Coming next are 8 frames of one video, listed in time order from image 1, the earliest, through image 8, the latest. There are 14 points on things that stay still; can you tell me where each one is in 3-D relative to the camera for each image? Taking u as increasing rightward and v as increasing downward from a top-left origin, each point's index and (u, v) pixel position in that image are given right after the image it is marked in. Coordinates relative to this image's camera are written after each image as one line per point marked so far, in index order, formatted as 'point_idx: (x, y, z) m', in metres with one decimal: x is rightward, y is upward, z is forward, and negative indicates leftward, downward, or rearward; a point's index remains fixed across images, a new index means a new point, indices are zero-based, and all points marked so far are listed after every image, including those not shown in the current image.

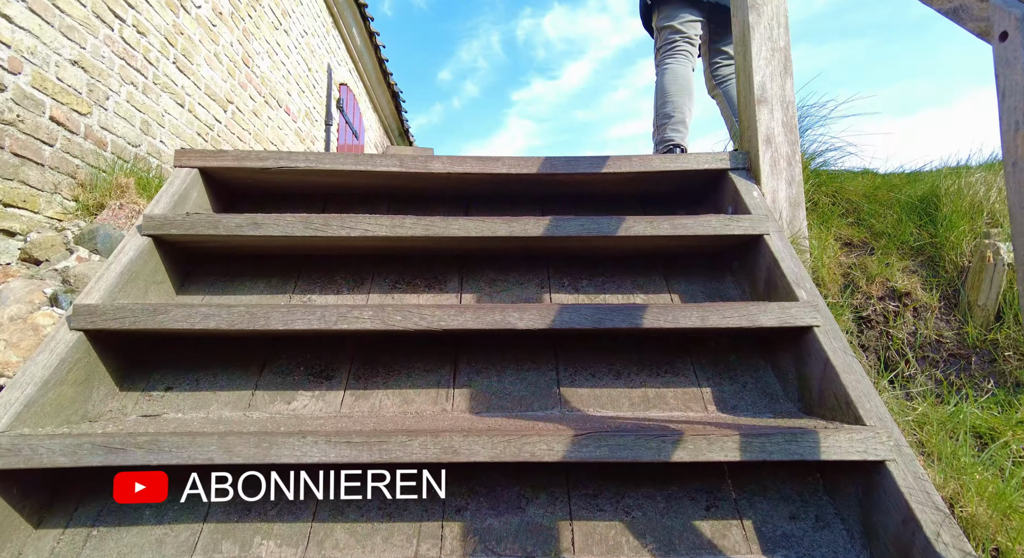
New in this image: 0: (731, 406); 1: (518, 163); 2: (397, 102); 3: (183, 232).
0: (+0.5, -0.3, +1.4) m
1: (0.0, +0.4, +1.8) m
2: (-1.8, +2.8, +8.9) m
3: (-0.9, +0.1, +1.5) m
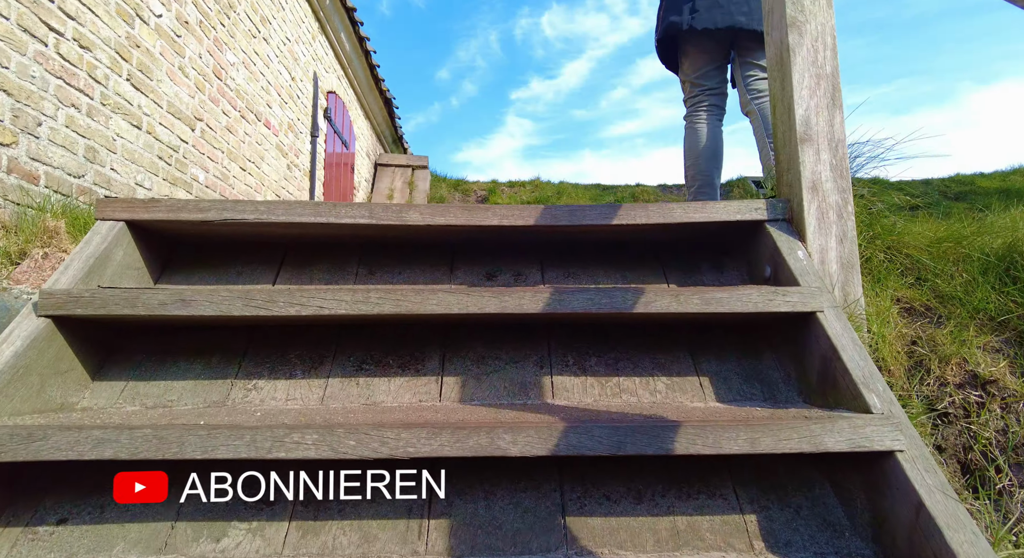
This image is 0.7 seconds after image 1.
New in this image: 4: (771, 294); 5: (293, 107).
0: (+0.5, -0.5, +1.1) m
1: (0.0, +0.2, +1.5) m
2: (-1.9, +2.6, +8.6) m
3: (-0.9, -0.1, +1.2) m
4: (+0.6, 0.0, +1.2) m
5: (-1.9, +1.5, +4.9) m
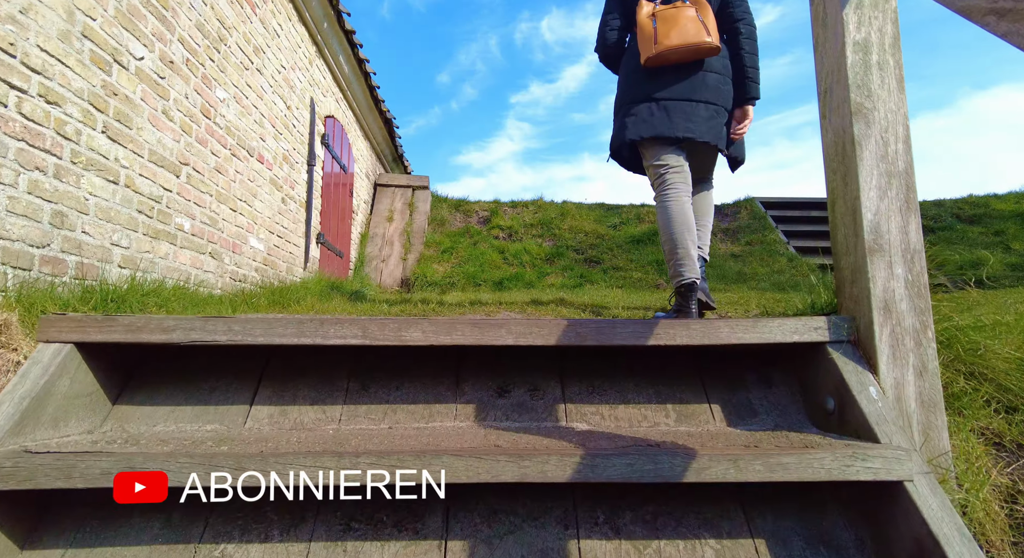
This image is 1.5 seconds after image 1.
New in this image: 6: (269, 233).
0: (+0.6, -0.8, +0.8) m
1: (0.0, -0.1, +1.3) m
2: (-1.8, +2.3, +8.4) m
3: (-0.9, -0.4, +1.0) m
4: (+0.6, -0.3, +1.0) m
5: (-1.9, +1.2, +4.7) m
6: (-1.9, +0.4, +4.3) m
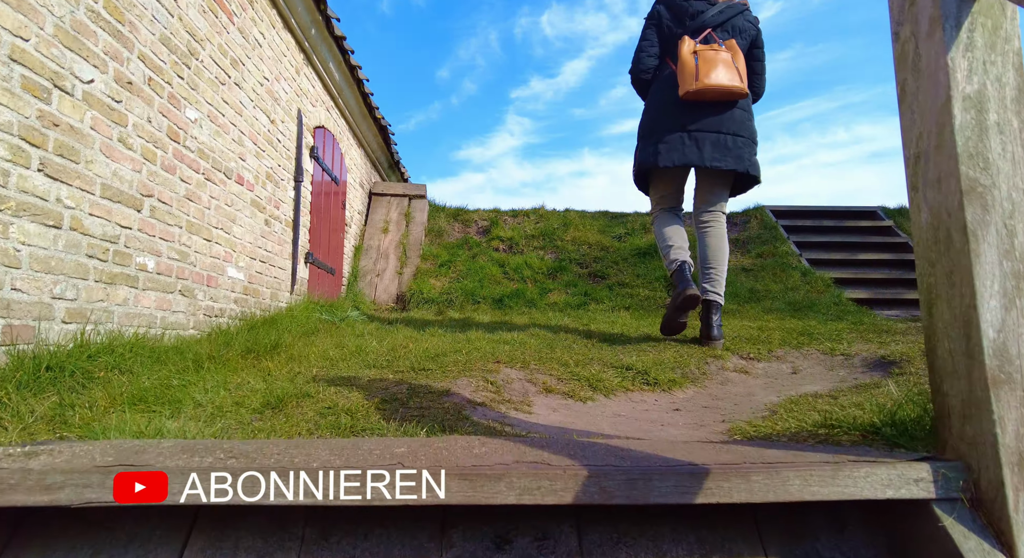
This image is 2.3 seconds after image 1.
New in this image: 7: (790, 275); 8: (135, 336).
0: (+0.6, -1.0, +0.5) m
1: (0.0, -0.4, +1.0) m
2: (-1.8, +2.1, +8.1) m
3: (-0.9, -0.6, +0.7) m
4: (+0.6, -0.6, +0.7) m
5: (-1.9, +1.0, +4.4) m
6: (-1.9, +0.1, +4.0) m
7: (+3.4, +0.1, +6.9) m
8: (-1.7, -0.3, +2.5) m
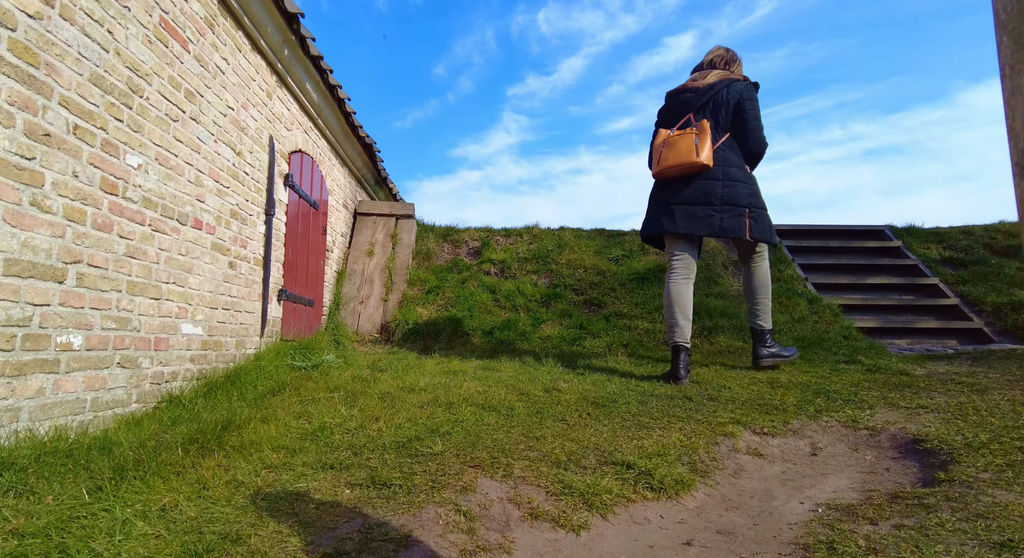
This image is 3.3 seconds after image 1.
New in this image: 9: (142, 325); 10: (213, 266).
0: (+0.5, -1.4, +0.2) m
1: (0.0, -0.7, +0.6) m
2: (-2.0, +1.8, +7.7) m
3: (-0.9, -0.9, +0.3) m
4: (+0.6, -0.9, +0.3) m
5: (-2.0, +0.7, +4.0) m
6: (-2.0, -0.2, +3.6) m
7: (+3.3, -0.3, +6.5) m
8: (-1.8, -0.6, +2.2) m
9: (-1.9, -0.2, +2.9) m
10: (-2.0, +0.1, +3.7) m
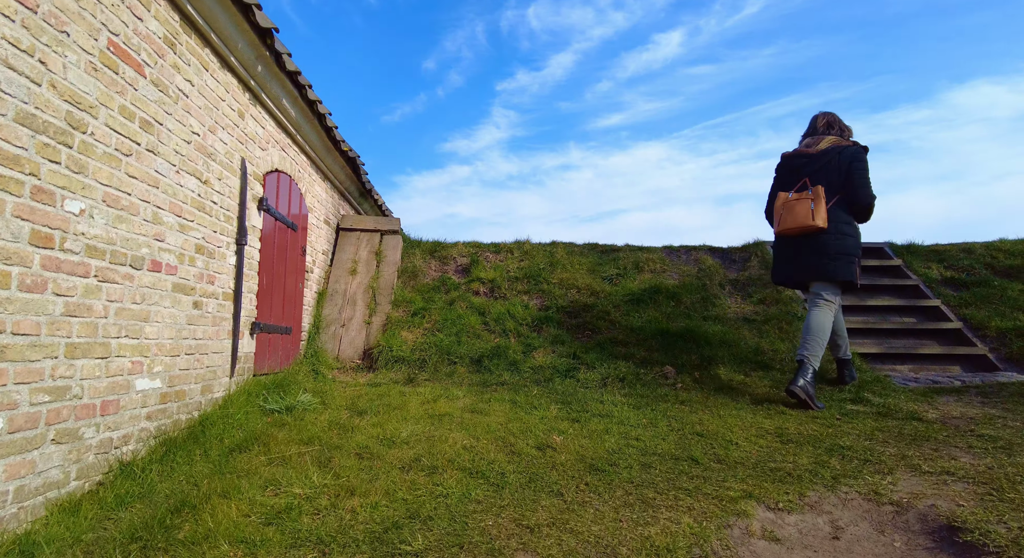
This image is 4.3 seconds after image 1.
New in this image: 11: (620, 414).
0: (+0.5, -1.7, -0.1) m
1: (0.0, -1.0, +0.3) m
2: (-2.1, +1.5, +7.4) m
3: (-0.9, -1.2, 0.0) m
4: (+0.6, -1.2, +0.1) m
5: (-2.0, +0.4, +3.7) m
6: (-2.0, -0.5, +3.3) m
7: (+3.2, -0.5, +6.3) m
8: (-1.8, -0.9, +1.8) m
9: (-2.0, -0.5, +2.5) m
10: (-2.0, -0.2, +3.3) m
11: (+0.8, -1.0, +4.0) m
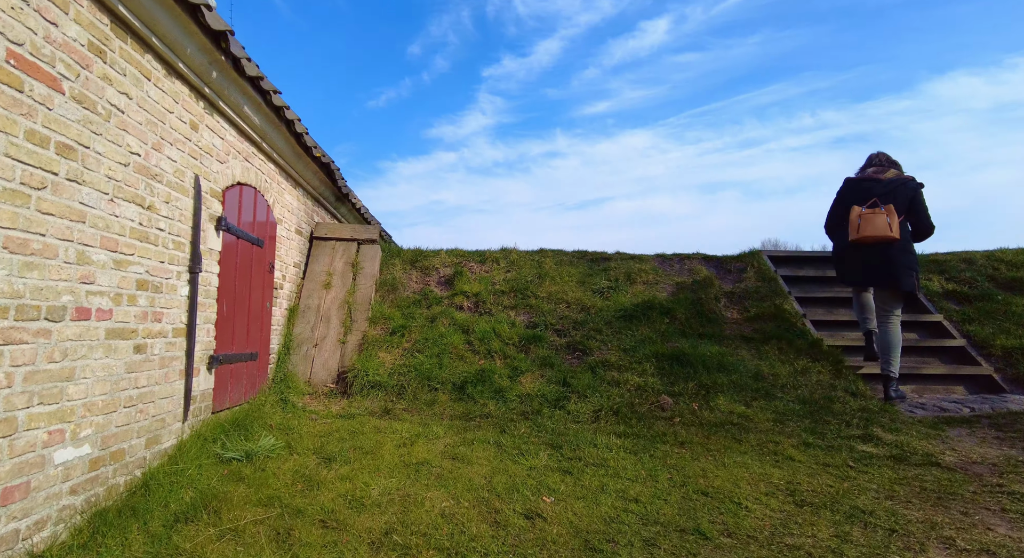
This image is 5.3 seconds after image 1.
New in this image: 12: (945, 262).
0: (+0.5, -2.0, -0.5) m
1: (0.0, -1.3, -0.1) m
2: (-2.3, +1.4, +6.9) m
3: (-0.9, -1.5, -0.4) m
4: (+0.6, -1.5, -0.3) m
5: (-2.1, +0.2, +3.2) m
6: (-2.1, -0.7, +2.9) m
7: (+3.1, -0.7, +6.0) m
8: (-1.9, -1.1, +1.4) m
9: (-2.0, -0.8, +2.1) m
10: (-2.1, -0.4, +2.9) m
11: (+0.7, -1.2, +3.6) m
12: (+6.1, +0.2, +7.8) m
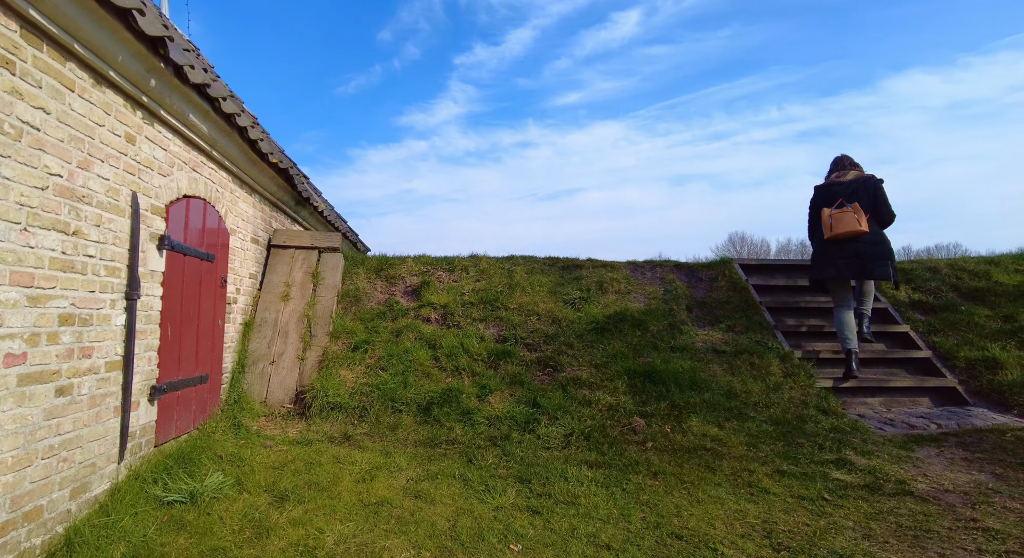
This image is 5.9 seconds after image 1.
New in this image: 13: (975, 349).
0: (+0.5, -2.2, -0.6) m
1: (-0.1, -1.5, -0.3) m
2: (-2.6, +1.2, +6.5) m
3: (-1.0, -1.8, -0.6) m
4: (+0.5, -1.7, -0.4) m
5: (-2.3, 0.0, +2.9) m
6: (-2.3, -0.9, +2.6) m
7: (+2.7, -0.9, +5.9) m
8: (-2.0, -1.4, +1.1) m
9: (-2.2, -1.0, +1.8) m
10: (-2.3, -0.6, +2.6) m
11: (+0.5, -1.4, +3.5) m
12: (+5.7, +0.1, +7.9) m
13: (+5.4, -0.8, +6.4) m
